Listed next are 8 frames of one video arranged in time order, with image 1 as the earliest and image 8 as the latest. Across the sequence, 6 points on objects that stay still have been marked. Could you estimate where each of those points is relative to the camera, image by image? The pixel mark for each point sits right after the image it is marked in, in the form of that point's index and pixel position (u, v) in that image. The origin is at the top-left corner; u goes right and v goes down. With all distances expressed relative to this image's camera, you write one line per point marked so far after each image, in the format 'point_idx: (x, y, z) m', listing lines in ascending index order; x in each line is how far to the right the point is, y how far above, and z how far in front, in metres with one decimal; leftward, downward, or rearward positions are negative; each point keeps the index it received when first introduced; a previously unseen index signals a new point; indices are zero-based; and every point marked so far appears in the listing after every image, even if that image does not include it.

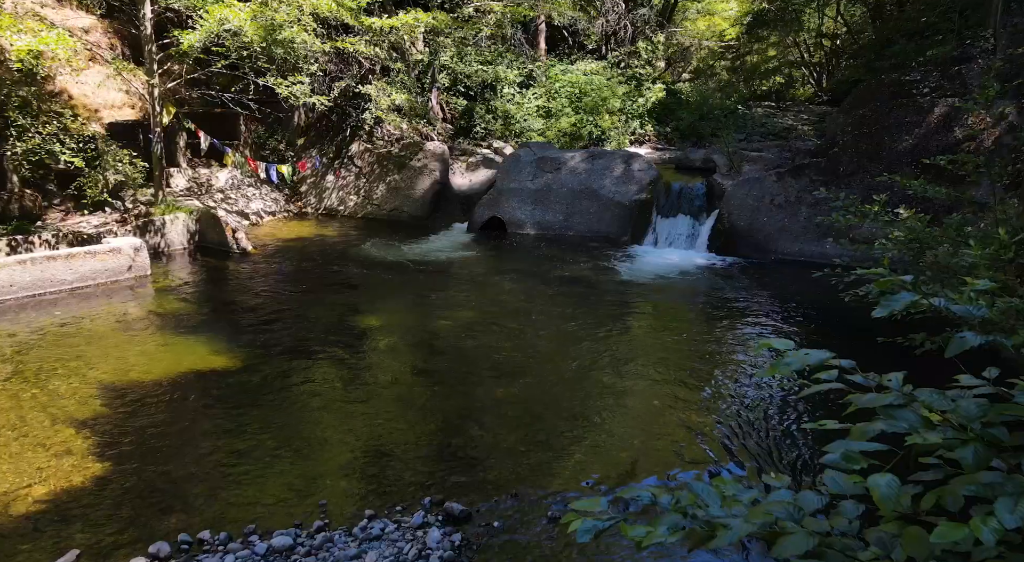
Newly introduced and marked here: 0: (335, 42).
0: (-3.4, +4.5, +11.2) m
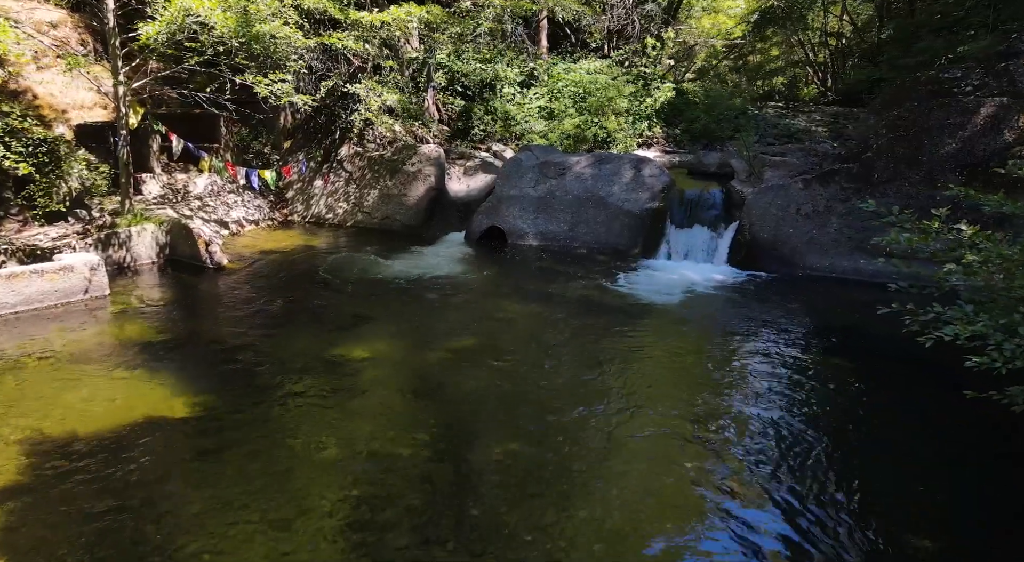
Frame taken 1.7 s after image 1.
0: (-3.4, +4.3, +10.4) m
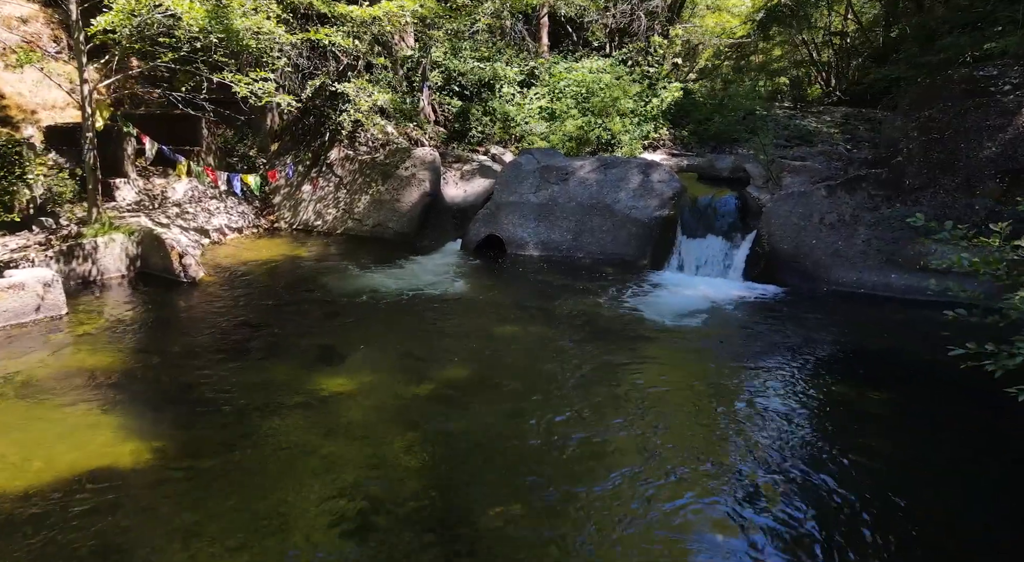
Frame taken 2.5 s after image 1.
0: (-3.4, +4.1, +9.7) m
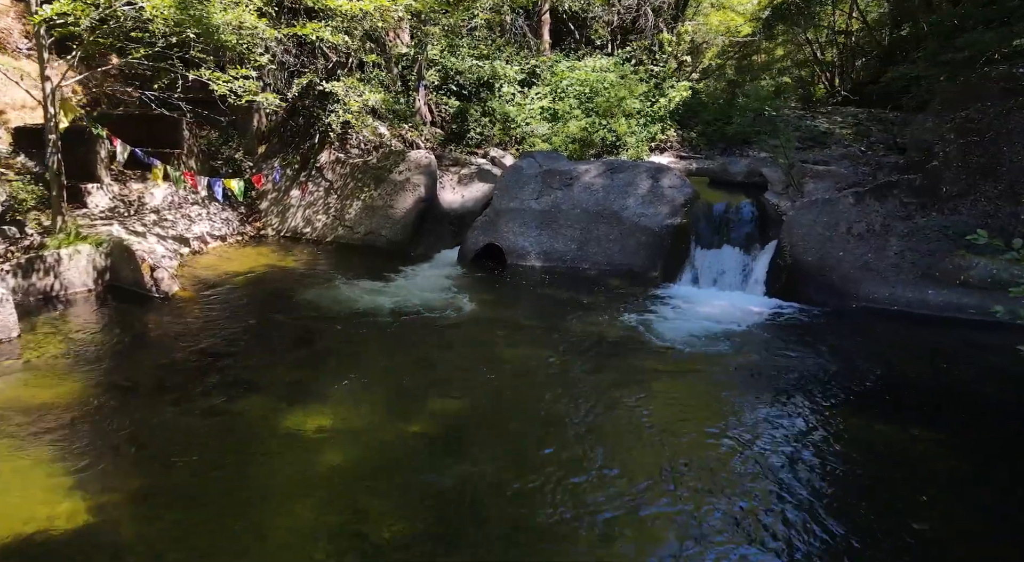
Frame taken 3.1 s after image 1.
0: (-3.4, +3.9, +9.1) m
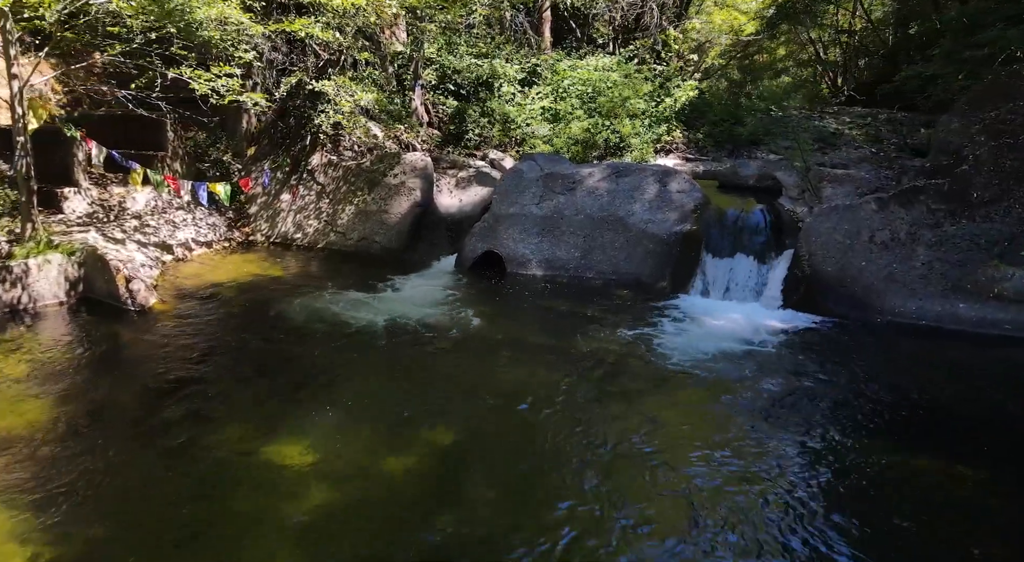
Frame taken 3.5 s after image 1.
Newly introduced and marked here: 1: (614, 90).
0: (-3.4, +3.7, +8.6) m
1: (+2.2, +4.1, +12.7) m
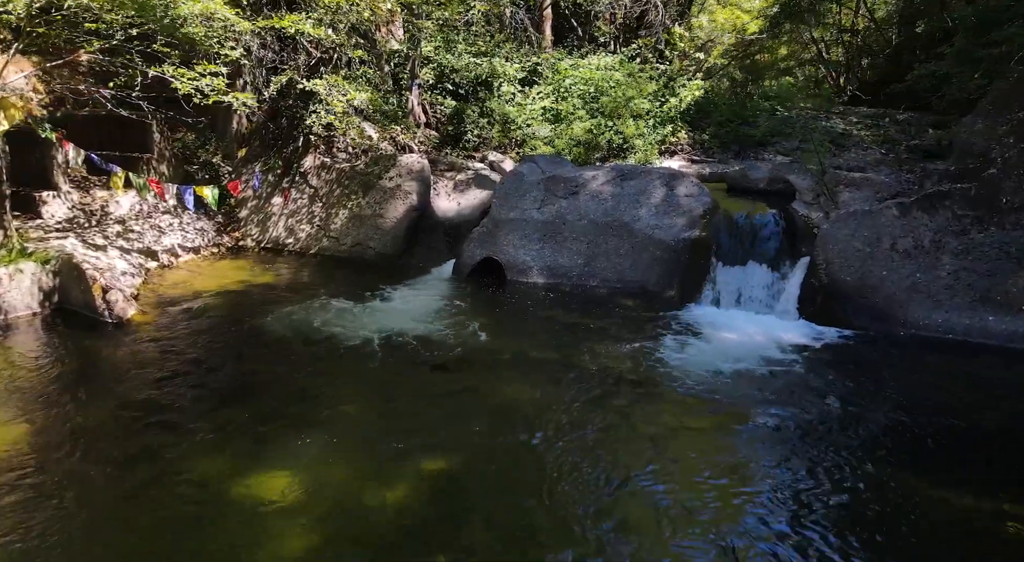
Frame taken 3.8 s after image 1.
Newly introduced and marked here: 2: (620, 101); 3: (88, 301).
0: (-3.4, +3.6, +8.2) m
1: (+2.2, +4.0, +12.3) m
2: (+2.2, +3.6, +12.0) m
3: (-4.7, -0.2, +6.5) m
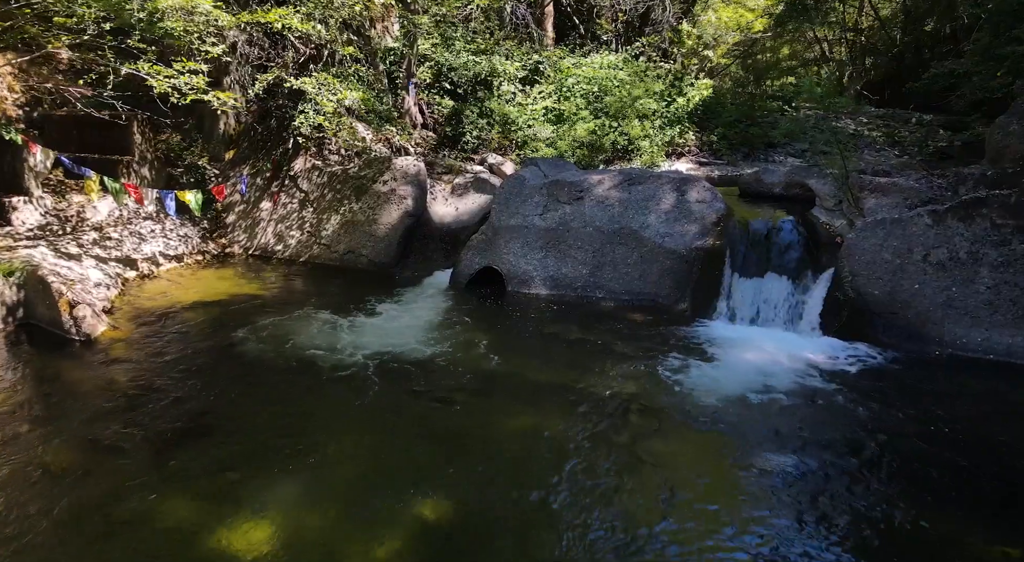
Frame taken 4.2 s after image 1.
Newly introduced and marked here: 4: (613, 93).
0: (-3.4, +3.5, +7.7) m
1: (+2.2, +3.8, +11.8) m
2: (+2.2, +3.5, +11.5) m
3: (-4.6, -0.4, +6.0) m
4: (+2.0, +3.8, +11.8) m
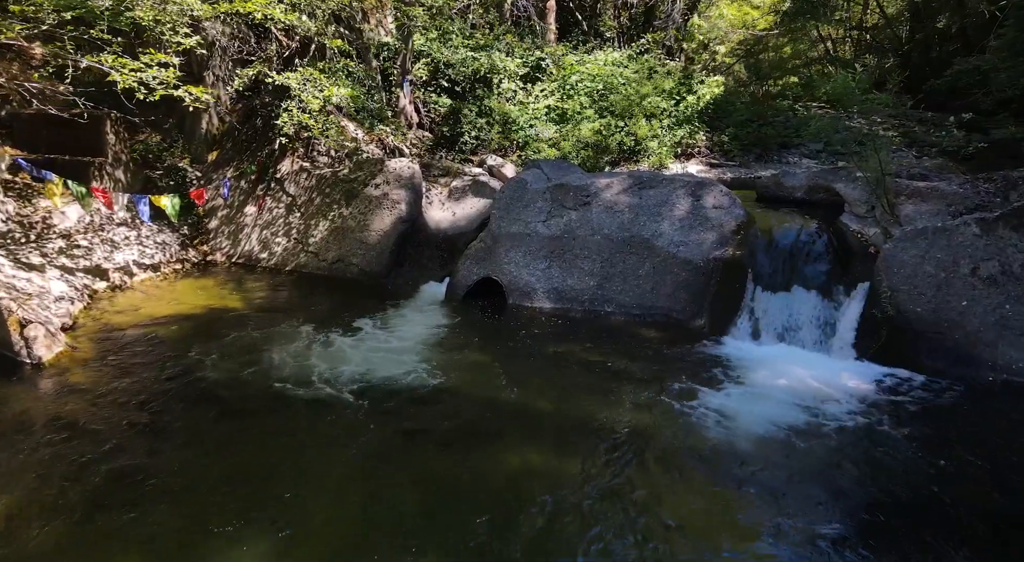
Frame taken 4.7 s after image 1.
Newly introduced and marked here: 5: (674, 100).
0: (-3.3, +3.3, +7.1) m
1: (+2.2, +3.7, +11.2) m
2: (+2.2, +3.4, +10.9) m
3: (-4.6, -0.5, +5.4) m
4: (+2.0, +3.6, +11.2) m
5: (+3.1, +3.5, +11.6) m
